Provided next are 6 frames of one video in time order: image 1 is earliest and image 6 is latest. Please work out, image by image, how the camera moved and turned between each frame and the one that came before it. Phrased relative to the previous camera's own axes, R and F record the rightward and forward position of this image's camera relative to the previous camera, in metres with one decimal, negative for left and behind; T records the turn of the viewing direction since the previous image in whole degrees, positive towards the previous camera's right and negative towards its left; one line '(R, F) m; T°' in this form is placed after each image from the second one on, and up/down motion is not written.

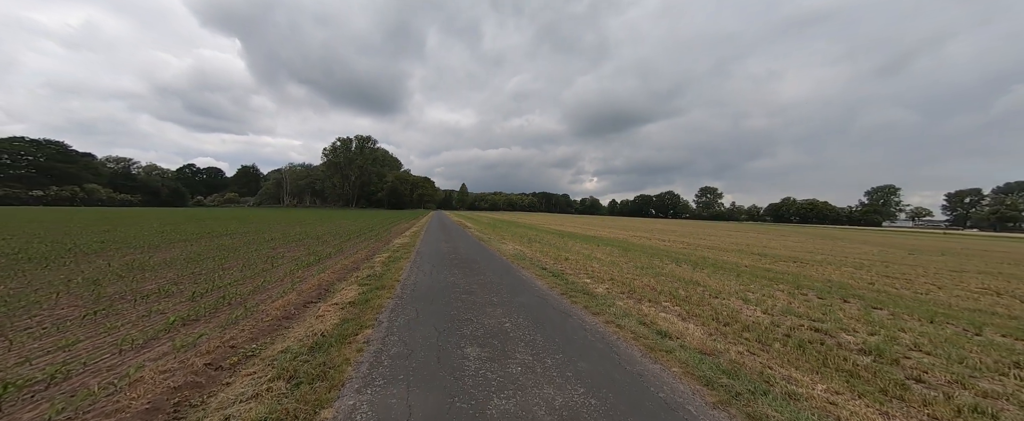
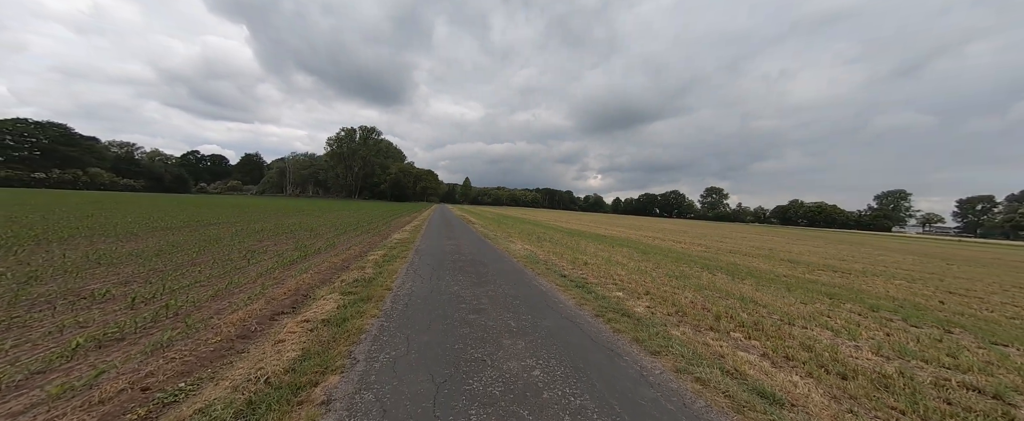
(-0.3, +1.3) m; 0°
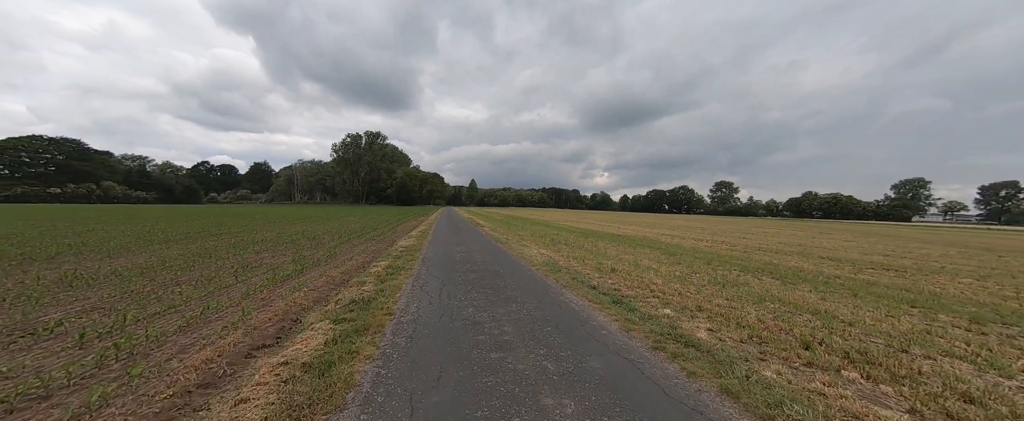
(-0.2, +1.0) m; -1°
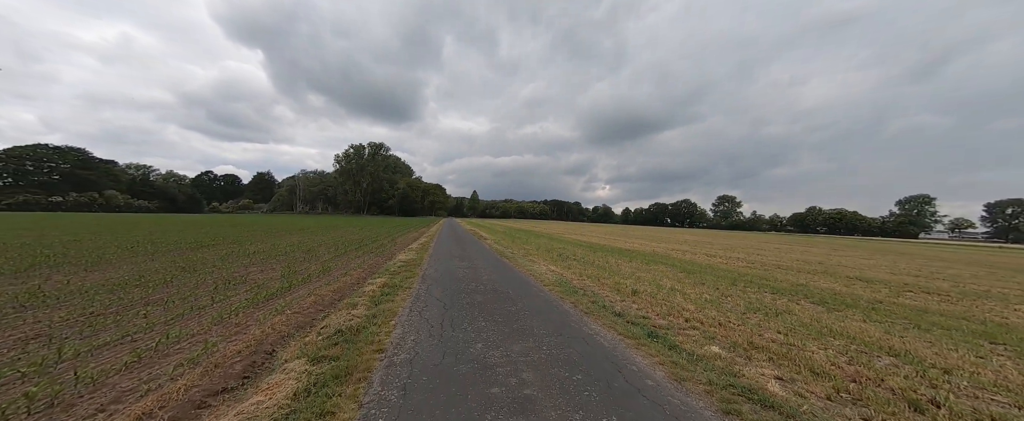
(-0.2, +0.8) m; 0°
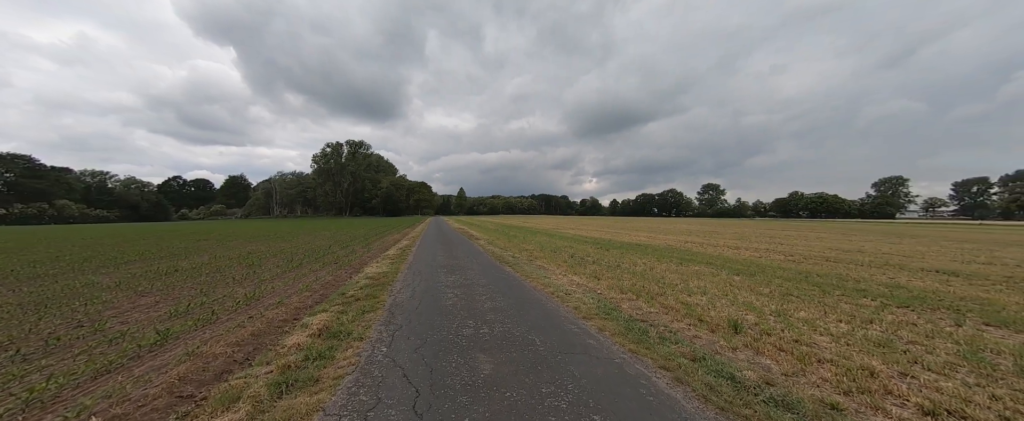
(-0.4, +3.0) m; +2°
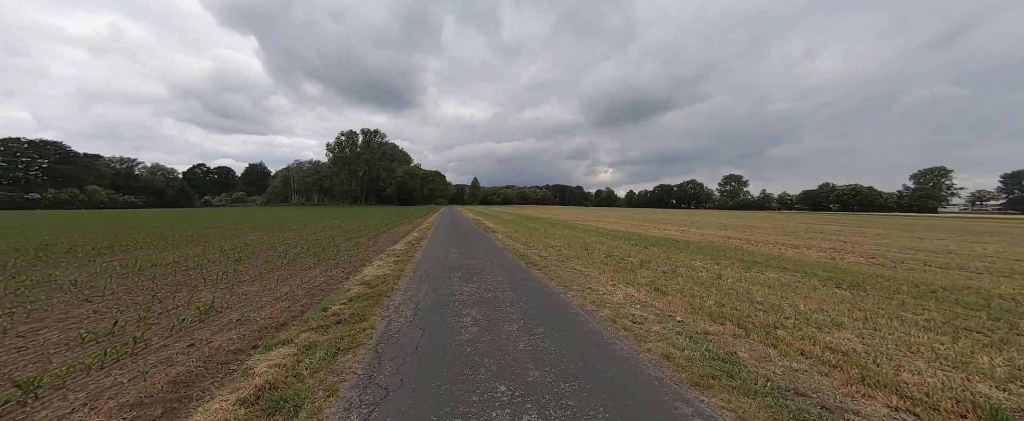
(-0.4, +2.0) m; -2°
